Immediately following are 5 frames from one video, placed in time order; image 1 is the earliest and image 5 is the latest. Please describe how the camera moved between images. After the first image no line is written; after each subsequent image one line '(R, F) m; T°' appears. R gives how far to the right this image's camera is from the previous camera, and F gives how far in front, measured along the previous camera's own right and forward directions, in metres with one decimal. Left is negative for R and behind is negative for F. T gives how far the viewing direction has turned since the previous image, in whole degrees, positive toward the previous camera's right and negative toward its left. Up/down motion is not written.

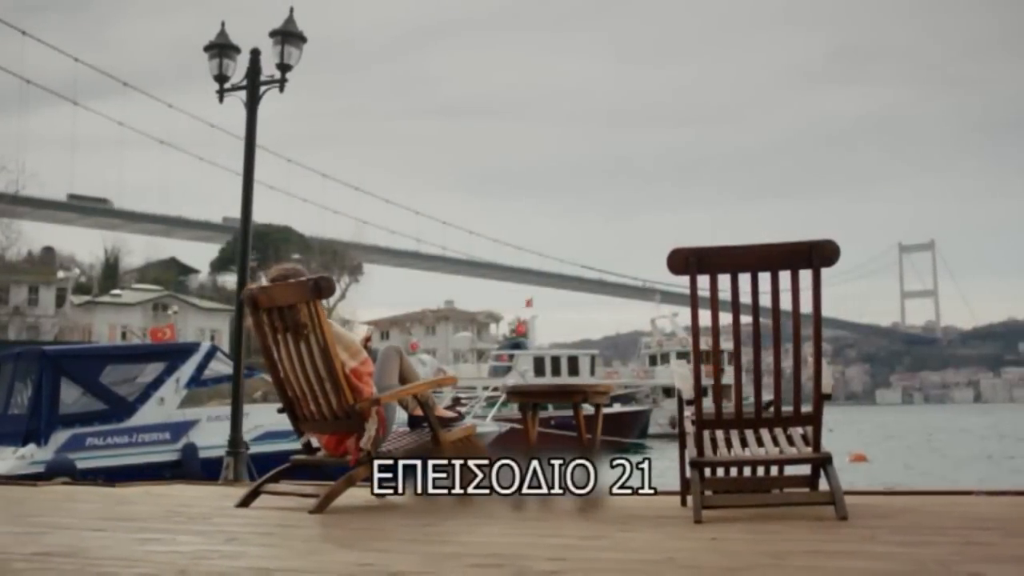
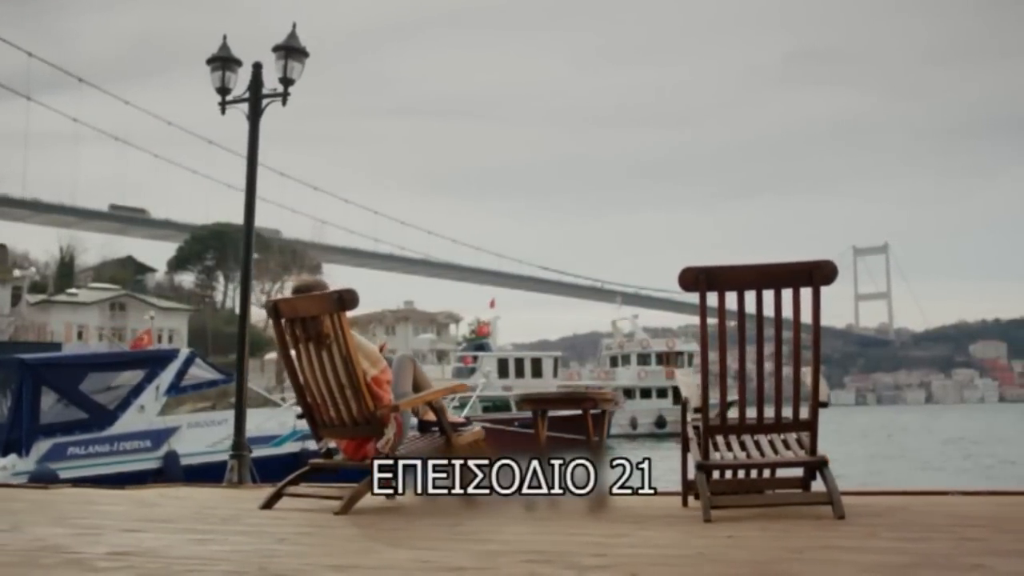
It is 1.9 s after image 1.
(-0.3, -0.3) m; +2°
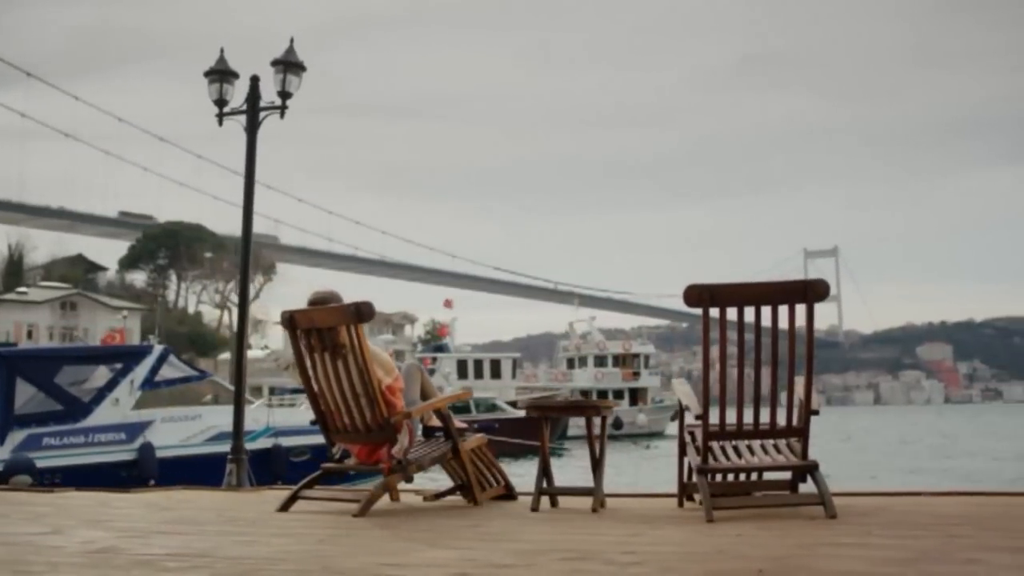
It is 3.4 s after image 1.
(-0.3, -0.3) m; +3°
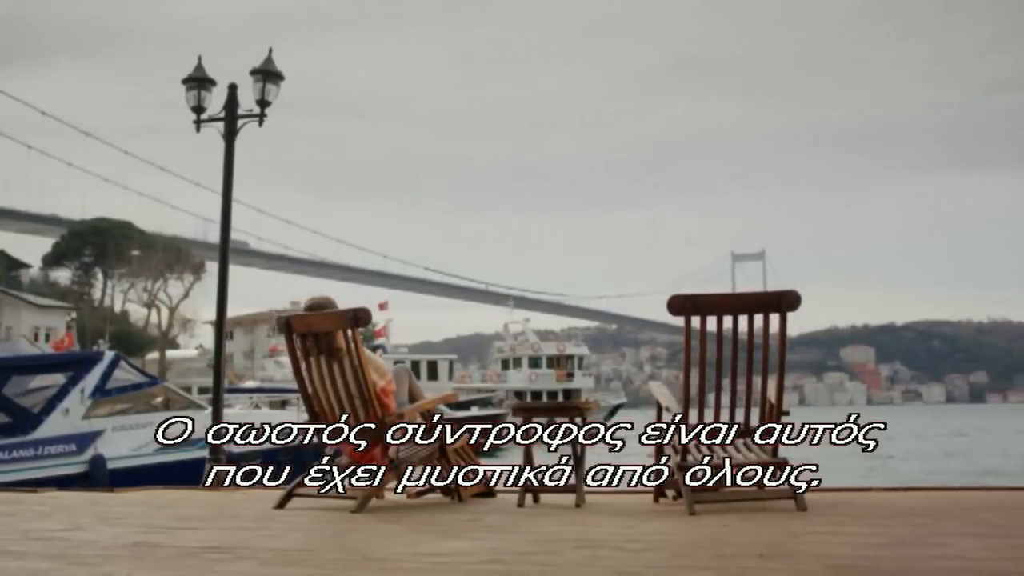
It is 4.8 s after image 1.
(-0.4, -0.3) m; +4°
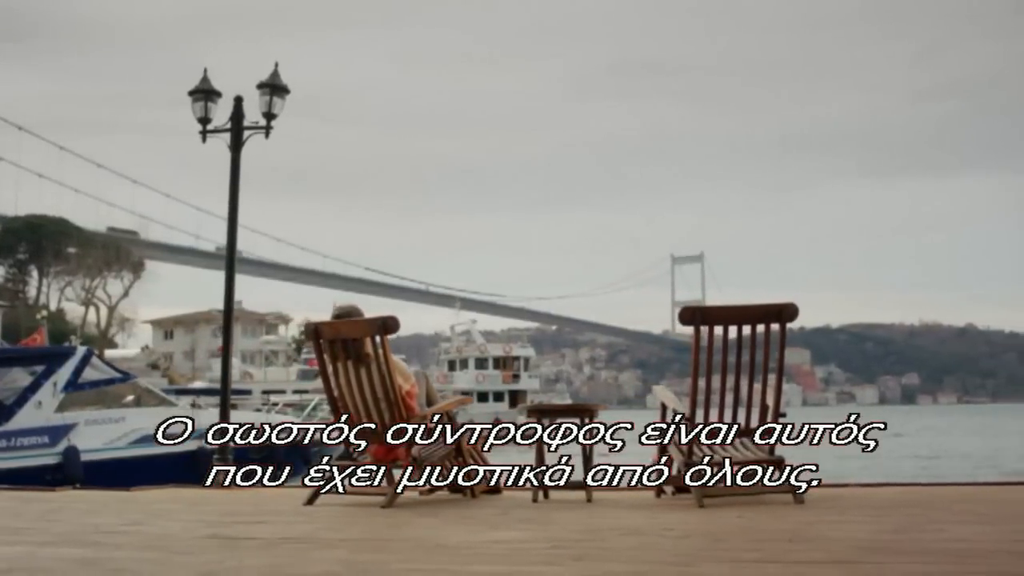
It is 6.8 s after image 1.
(-0.5, -0.5) m; +3°
